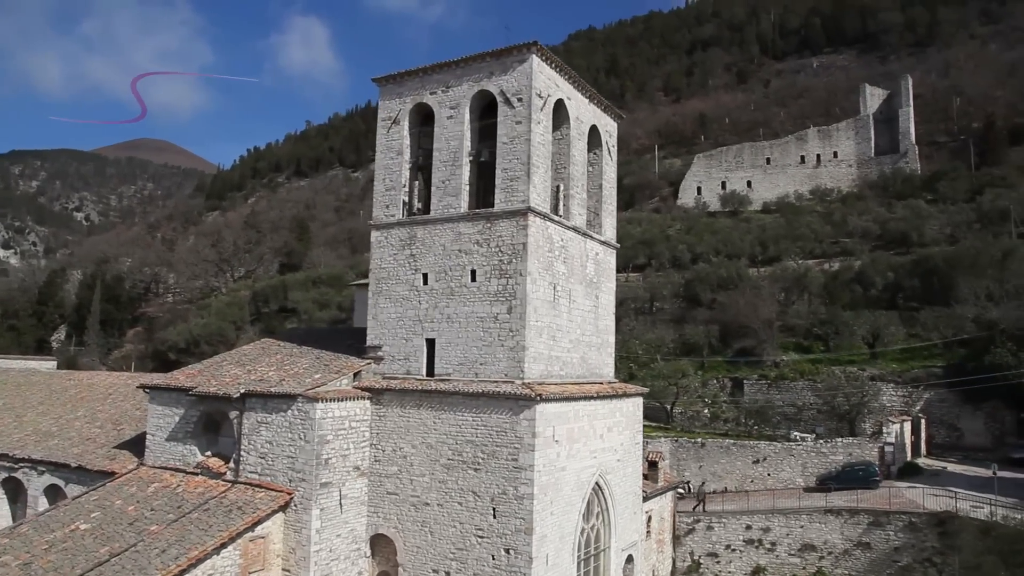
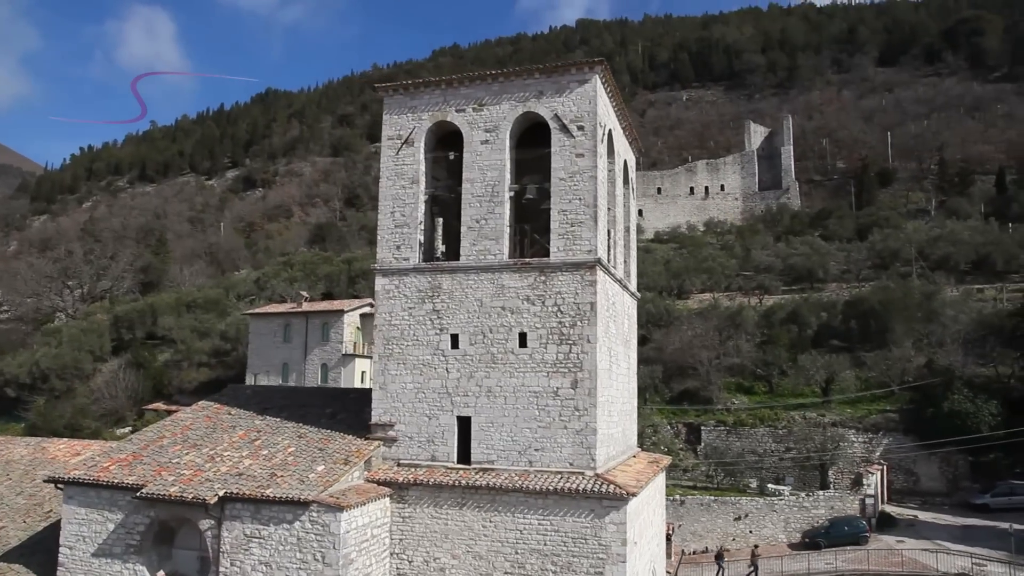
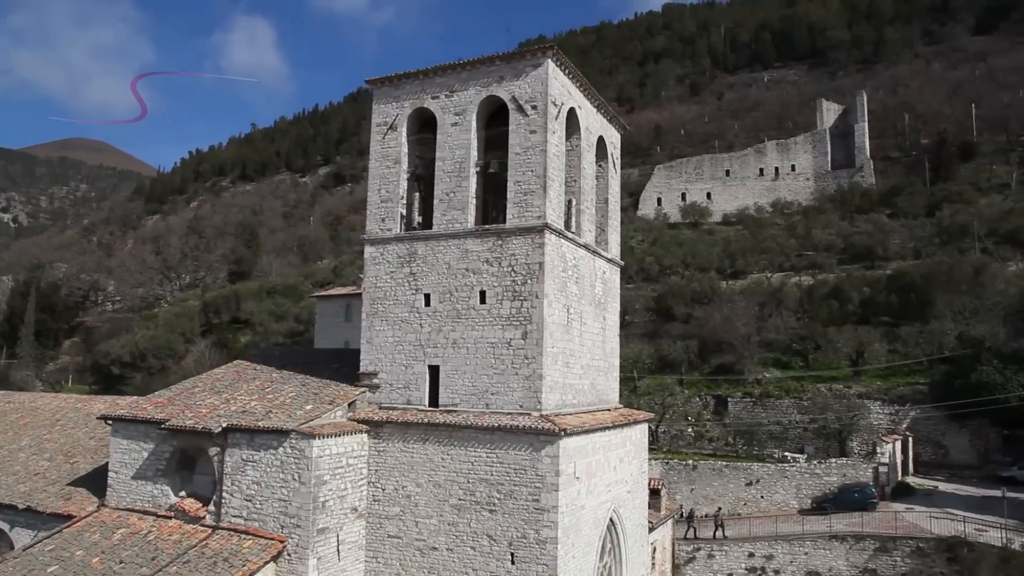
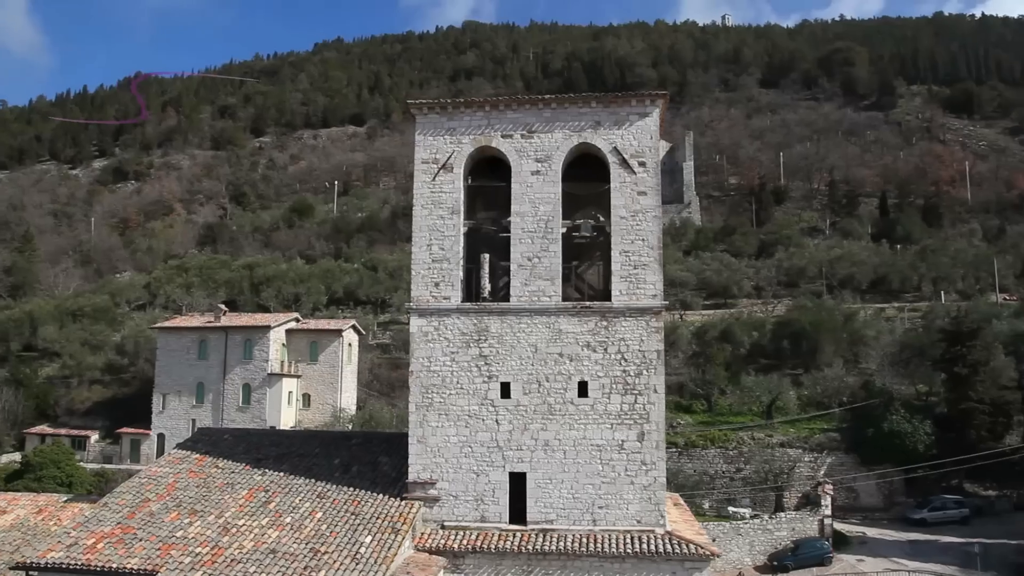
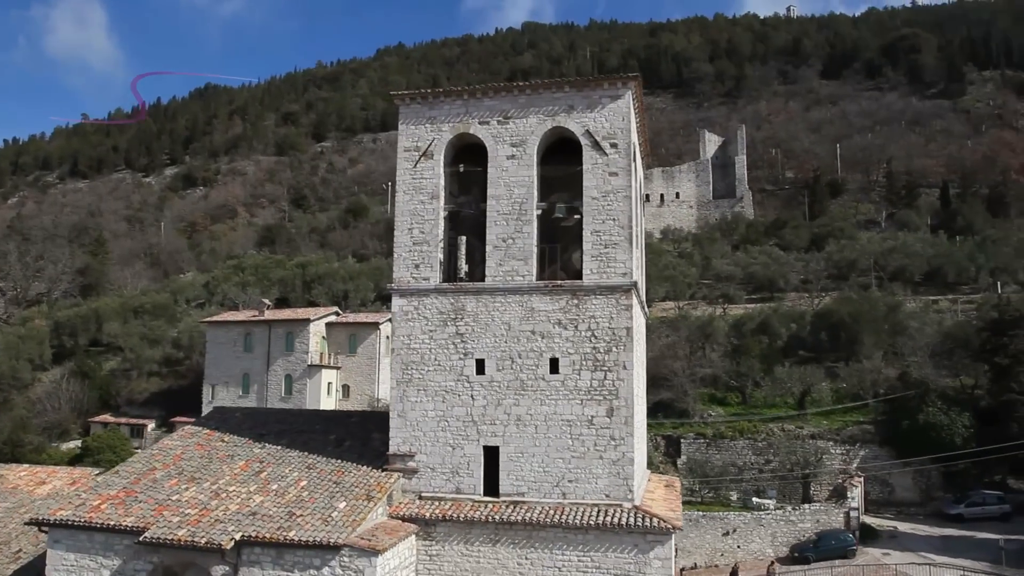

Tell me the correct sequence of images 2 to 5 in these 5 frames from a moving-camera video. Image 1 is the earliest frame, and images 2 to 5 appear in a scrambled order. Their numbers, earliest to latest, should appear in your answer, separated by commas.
3, 2, 5, 4
